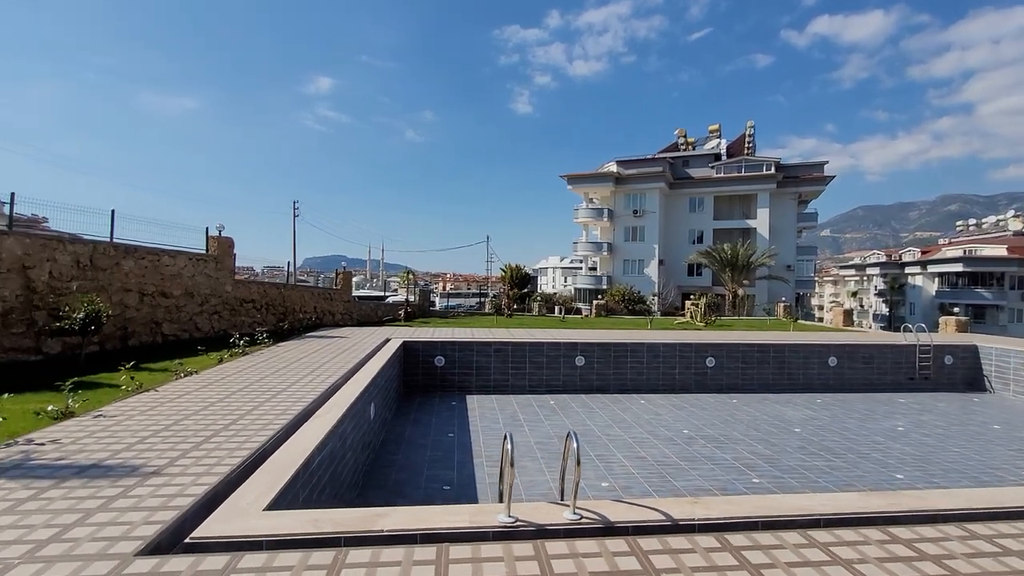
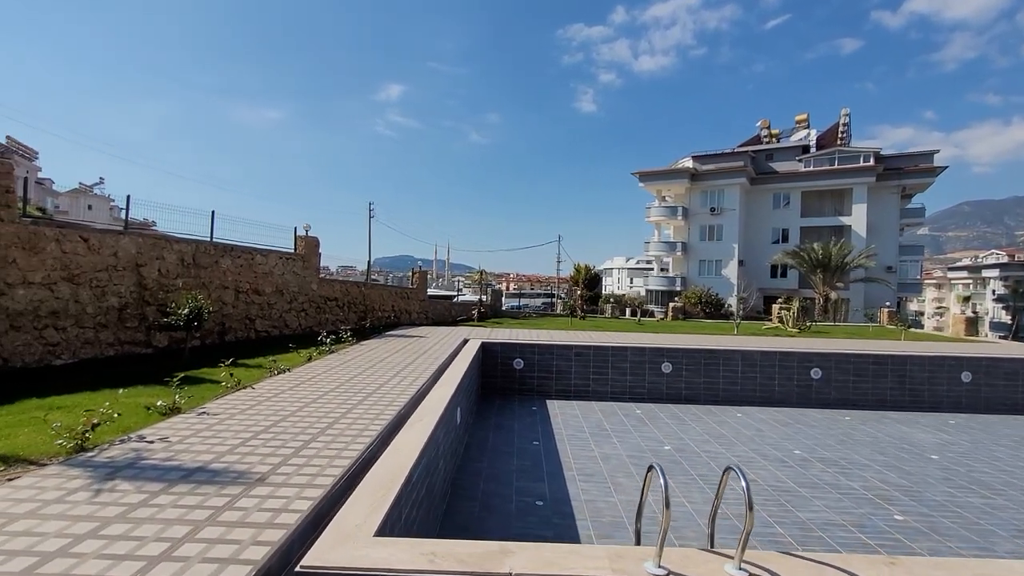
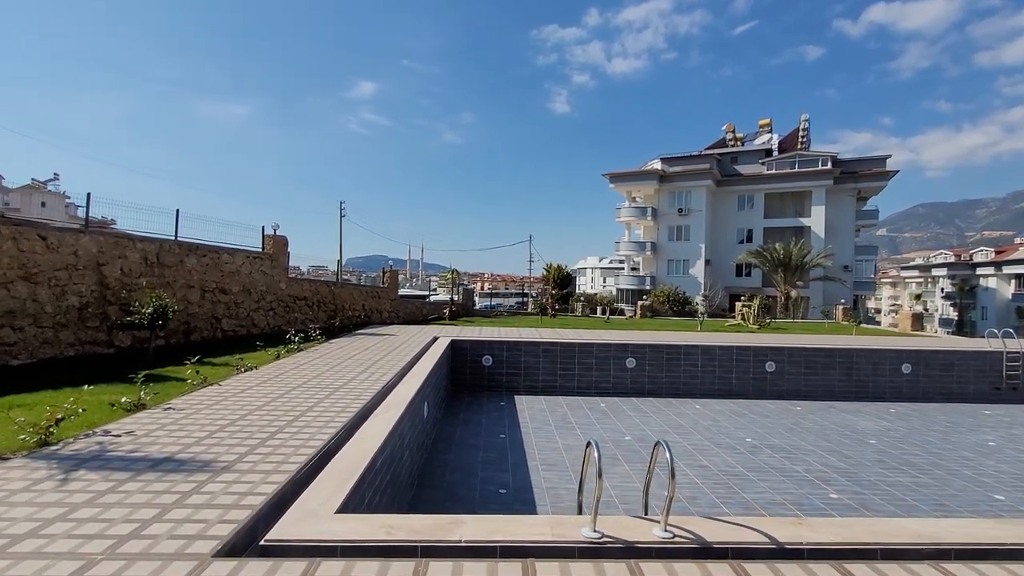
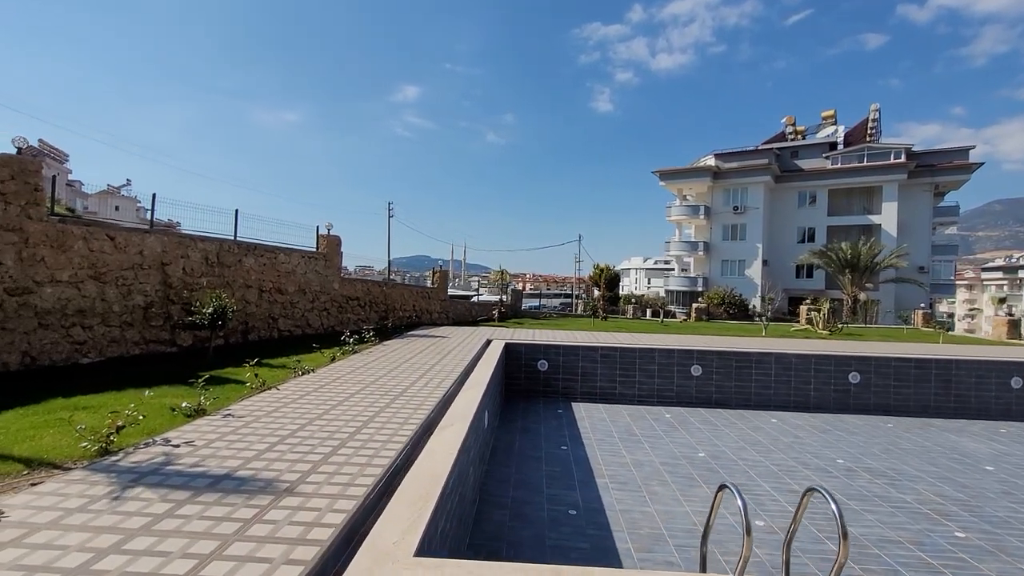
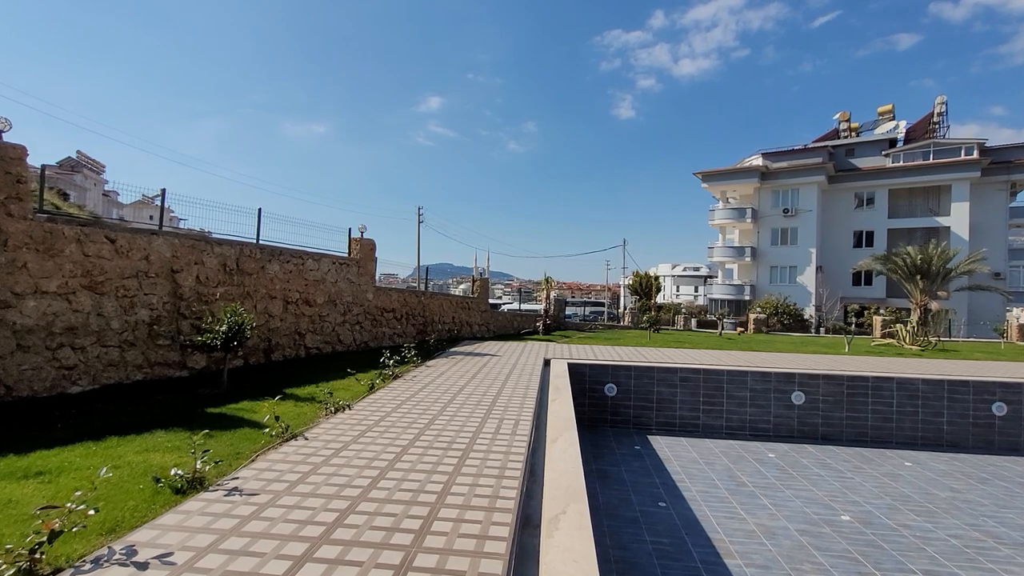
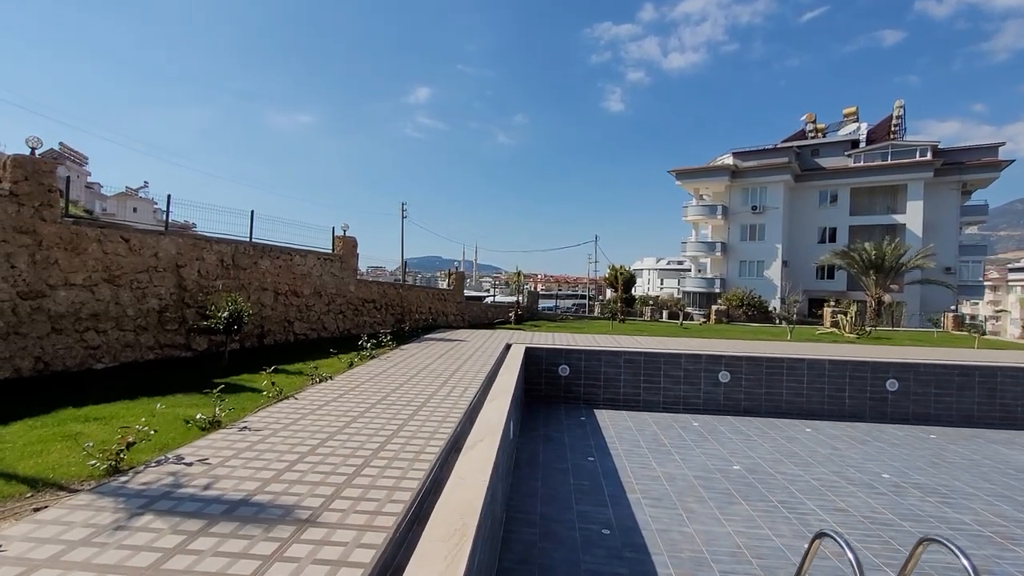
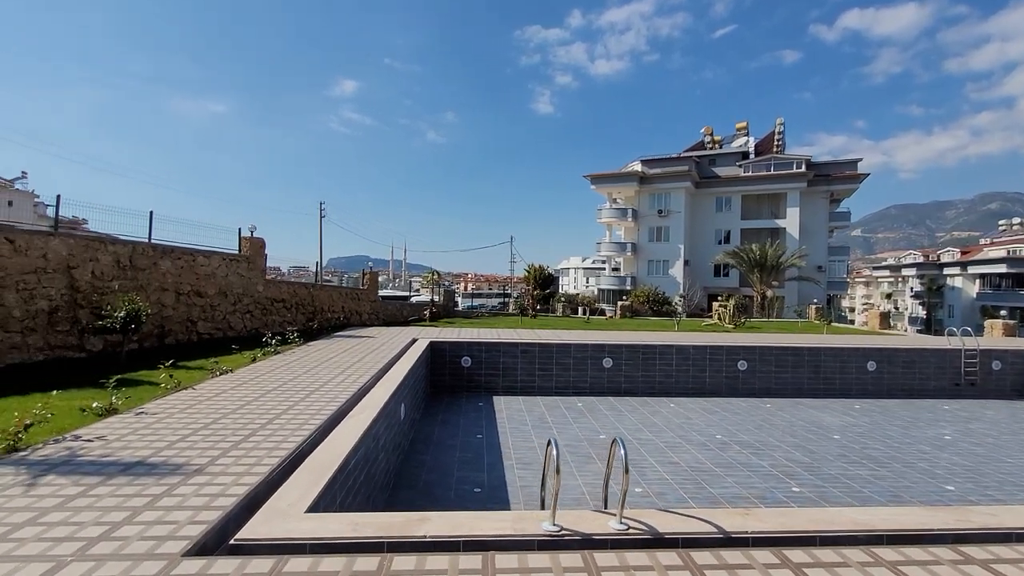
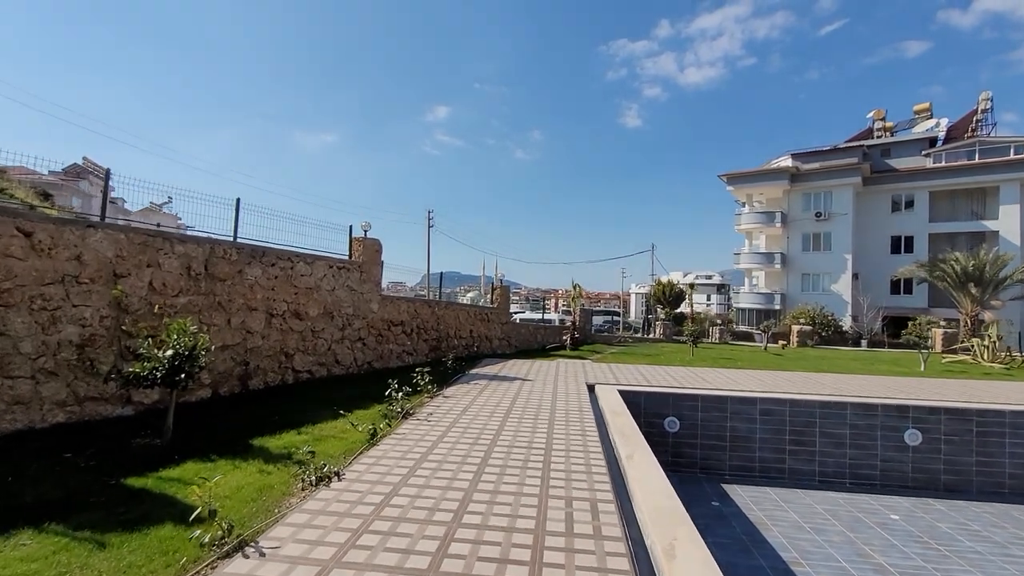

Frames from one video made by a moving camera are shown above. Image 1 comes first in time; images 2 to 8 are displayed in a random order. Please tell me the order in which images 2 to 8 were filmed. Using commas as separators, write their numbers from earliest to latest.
7, 3, 2, 4, 6, 5, 8
